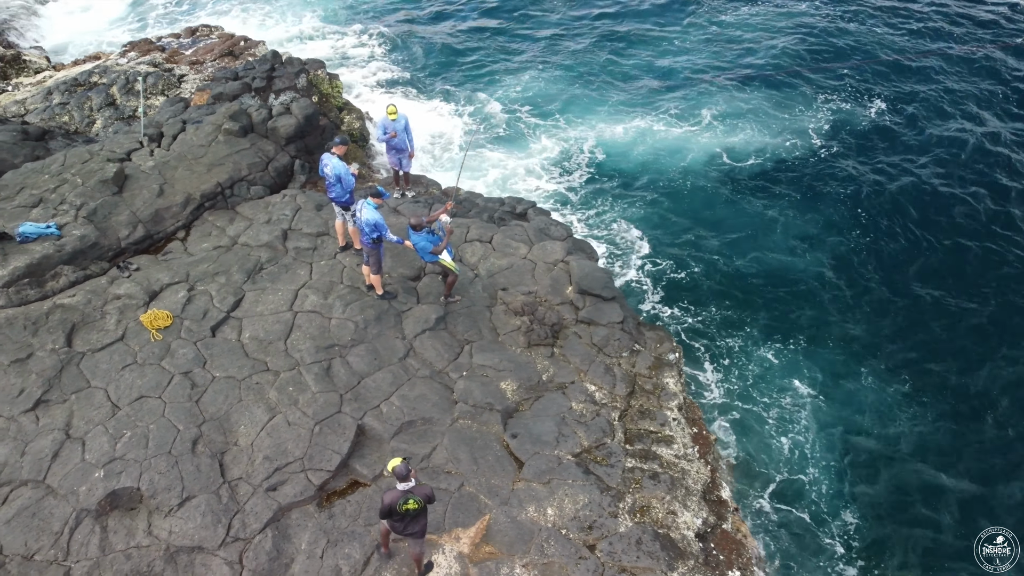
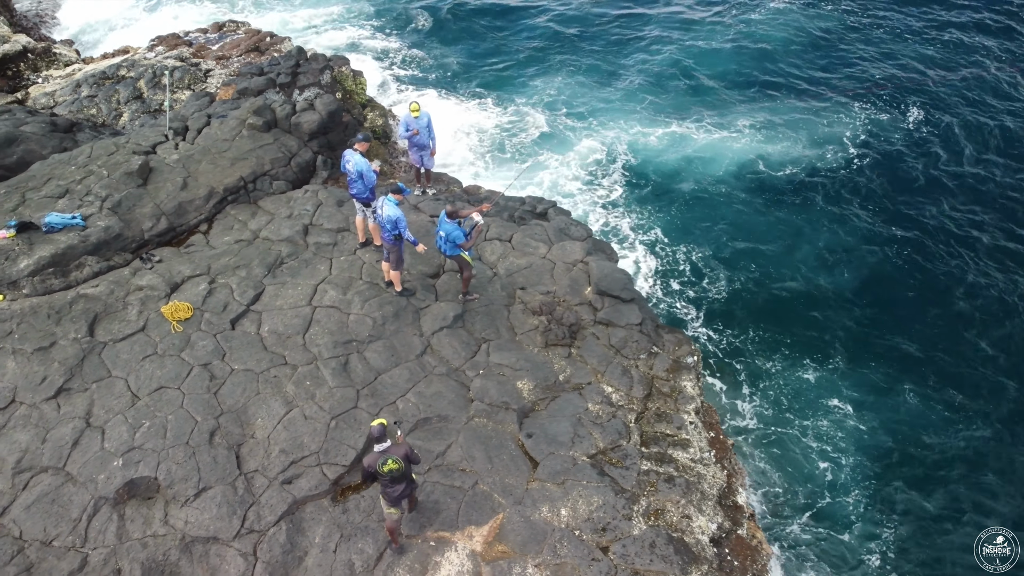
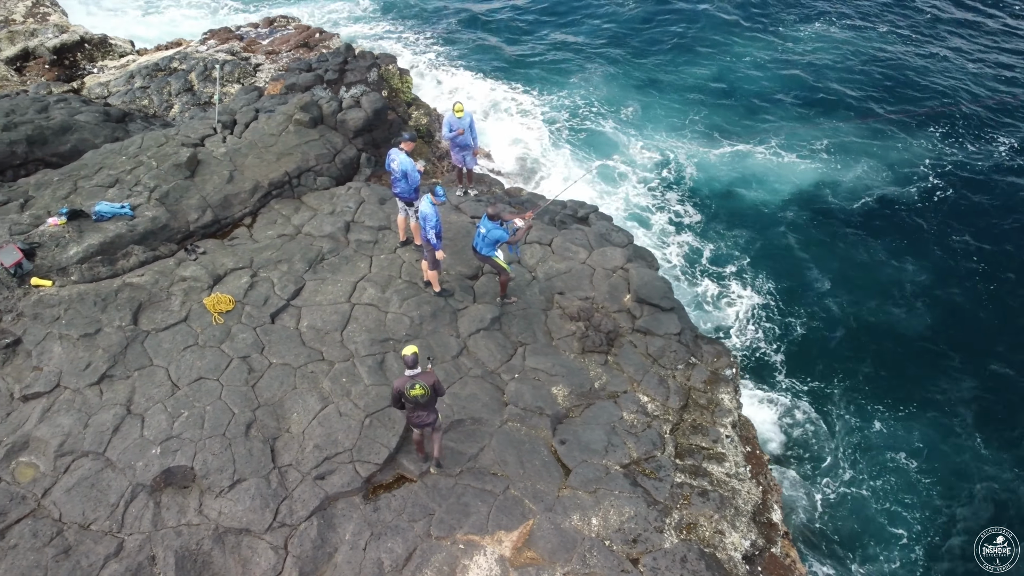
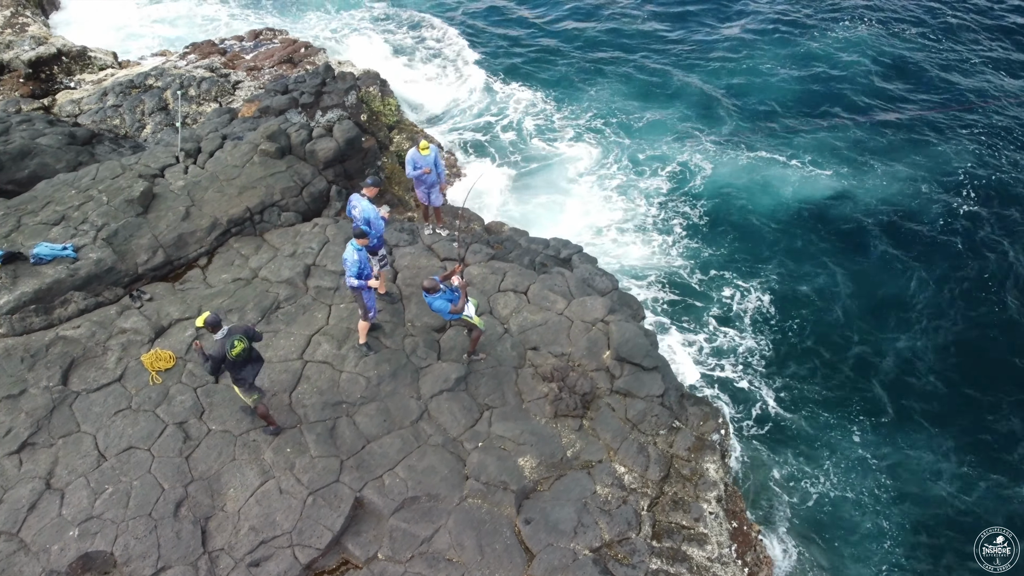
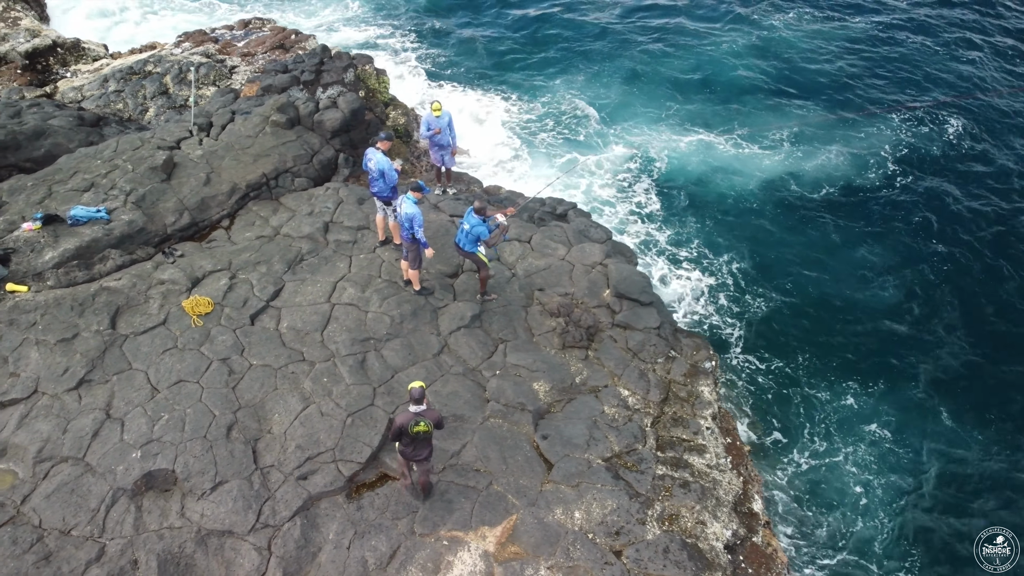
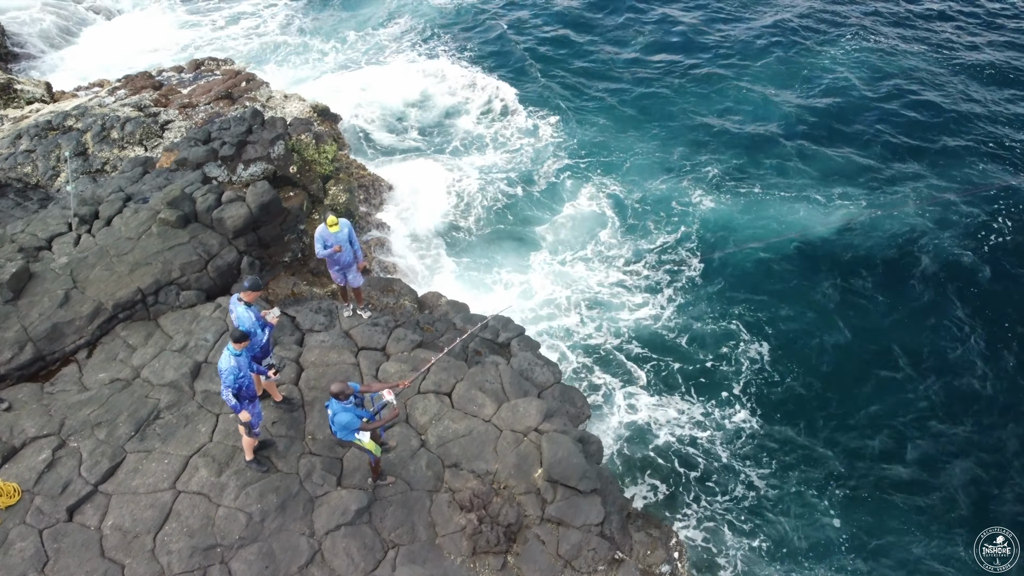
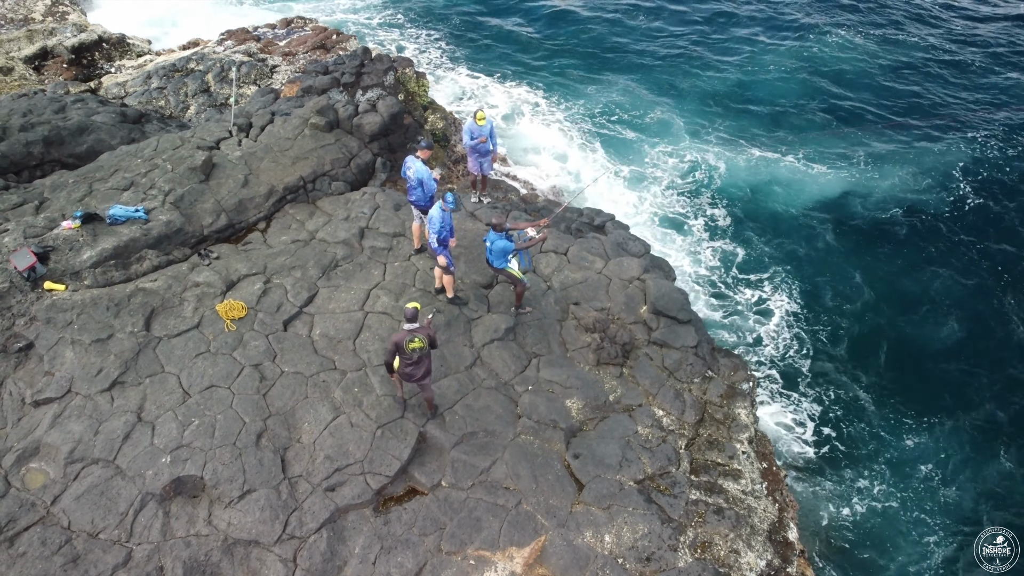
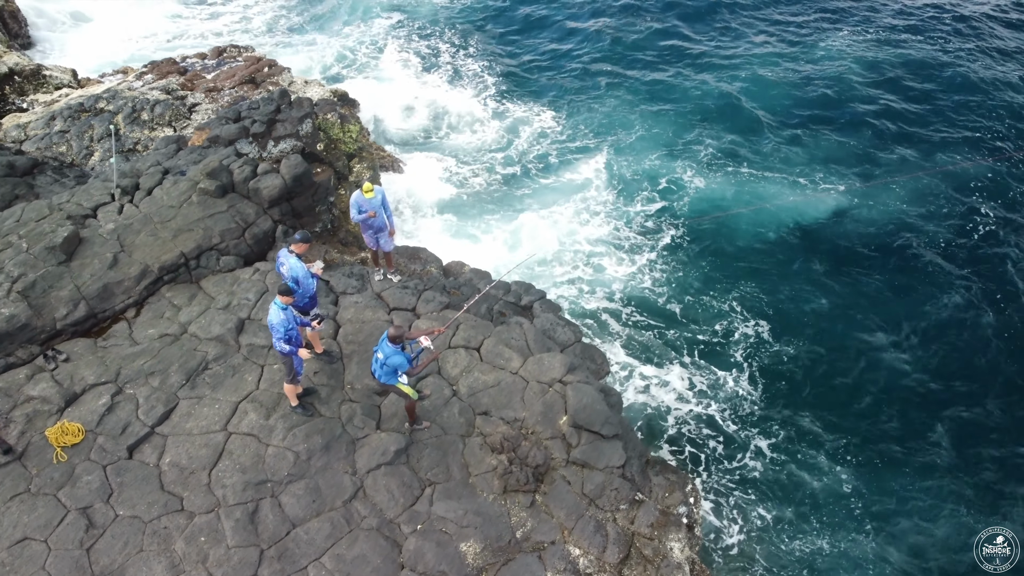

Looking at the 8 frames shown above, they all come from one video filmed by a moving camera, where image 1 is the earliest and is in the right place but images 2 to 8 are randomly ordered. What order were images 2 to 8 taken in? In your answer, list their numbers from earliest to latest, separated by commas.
2, 5, 3, 7, 4, 8, 6
